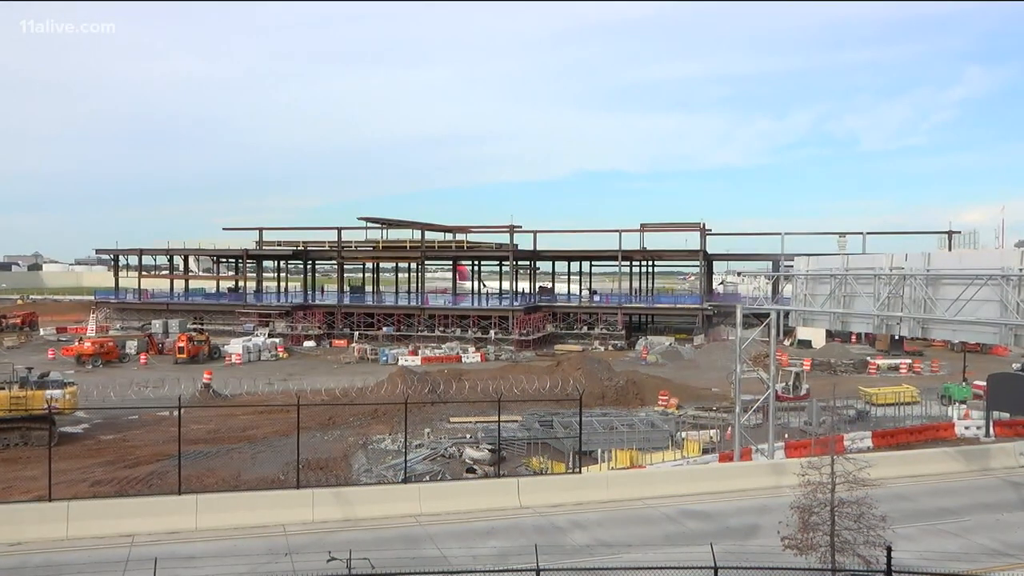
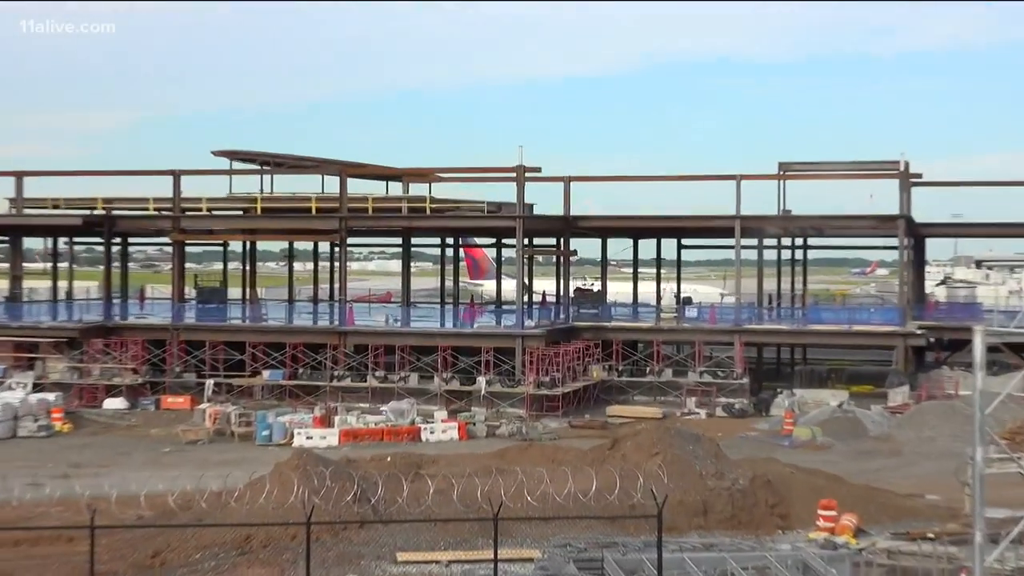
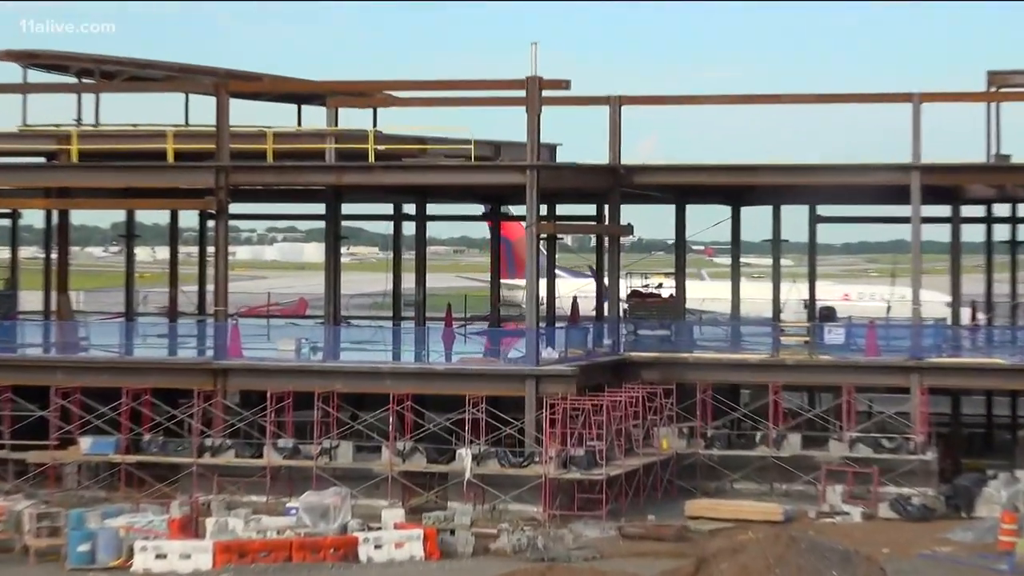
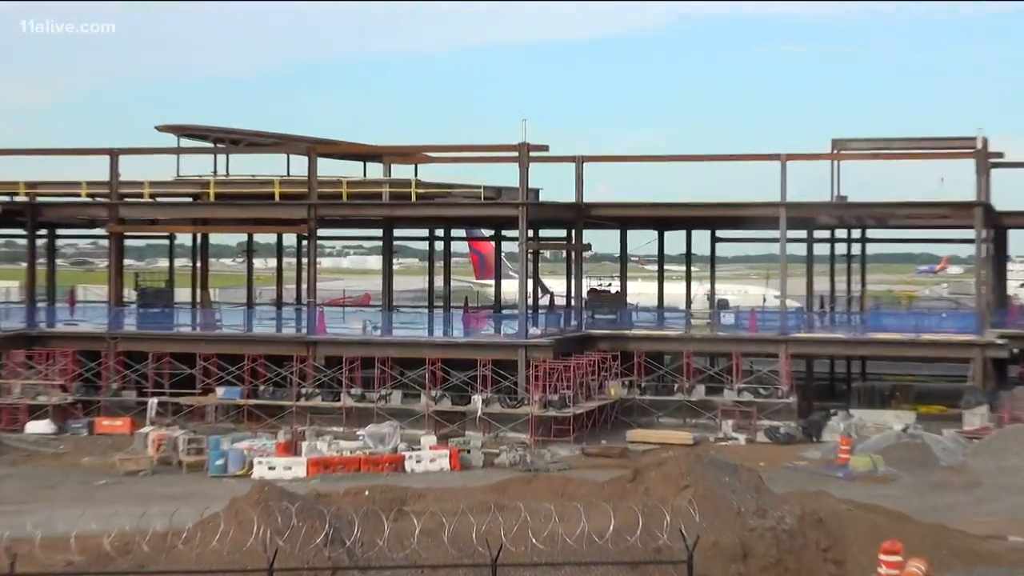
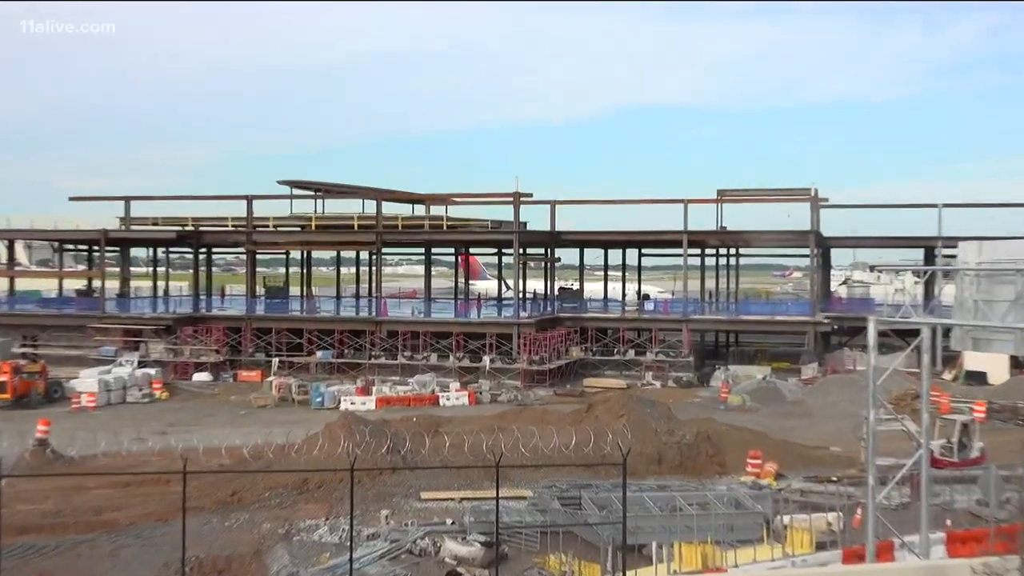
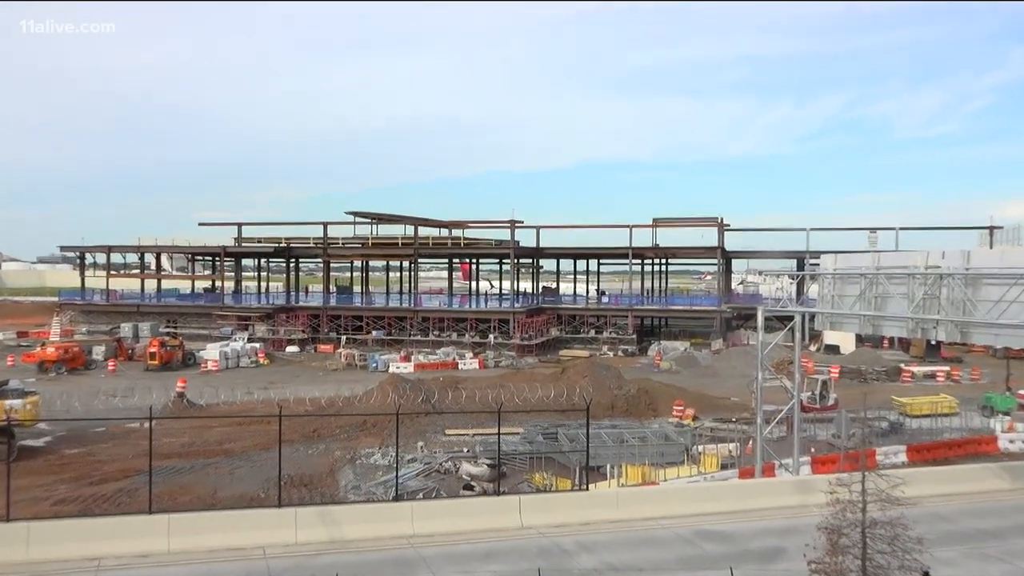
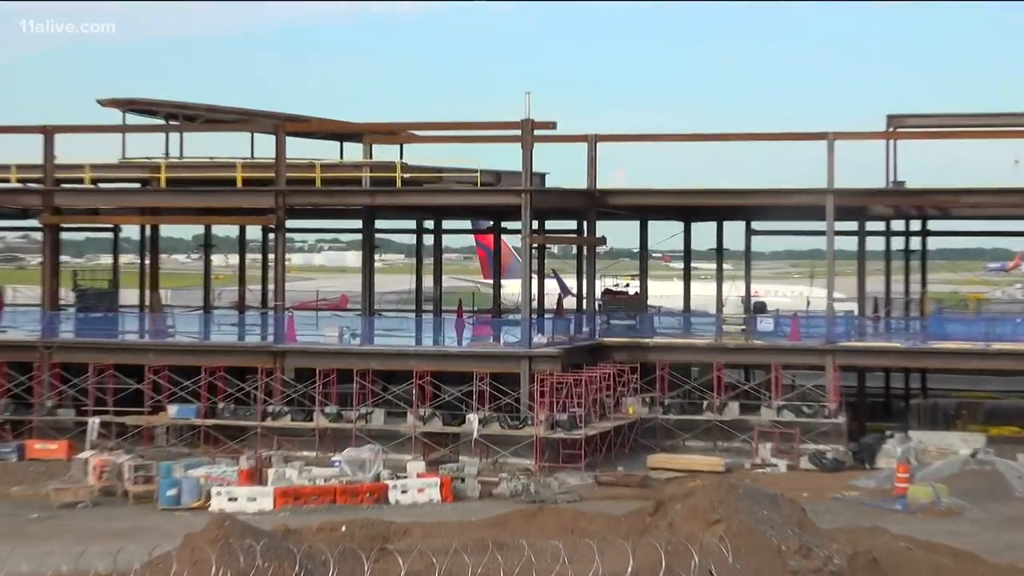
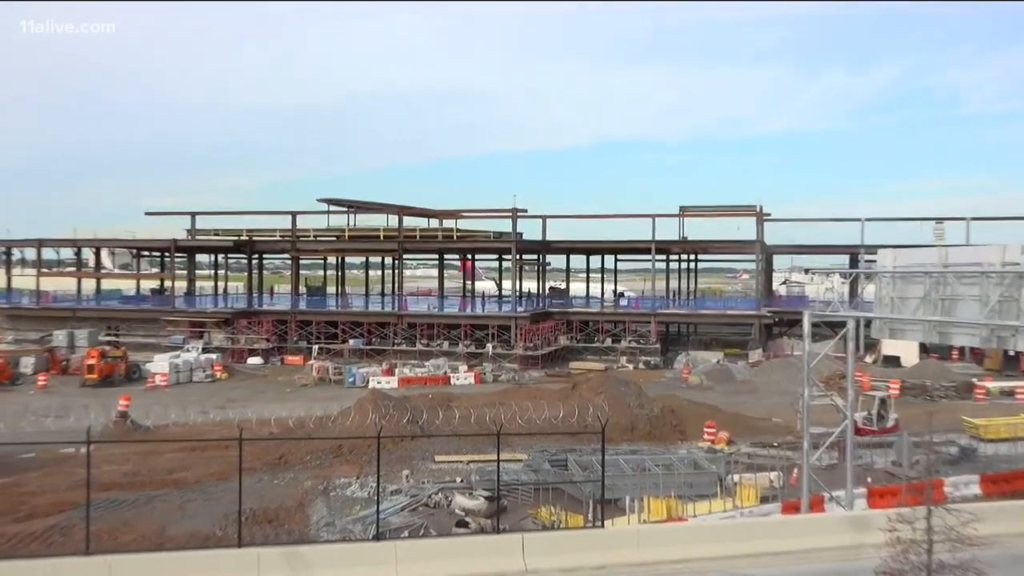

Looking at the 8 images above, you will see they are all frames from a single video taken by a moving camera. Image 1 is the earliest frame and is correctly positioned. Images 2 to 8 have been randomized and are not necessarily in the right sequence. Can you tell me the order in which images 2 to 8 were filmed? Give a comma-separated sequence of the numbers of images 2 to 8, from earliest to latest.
6, 8, 5, 2, 4, 7, 3
